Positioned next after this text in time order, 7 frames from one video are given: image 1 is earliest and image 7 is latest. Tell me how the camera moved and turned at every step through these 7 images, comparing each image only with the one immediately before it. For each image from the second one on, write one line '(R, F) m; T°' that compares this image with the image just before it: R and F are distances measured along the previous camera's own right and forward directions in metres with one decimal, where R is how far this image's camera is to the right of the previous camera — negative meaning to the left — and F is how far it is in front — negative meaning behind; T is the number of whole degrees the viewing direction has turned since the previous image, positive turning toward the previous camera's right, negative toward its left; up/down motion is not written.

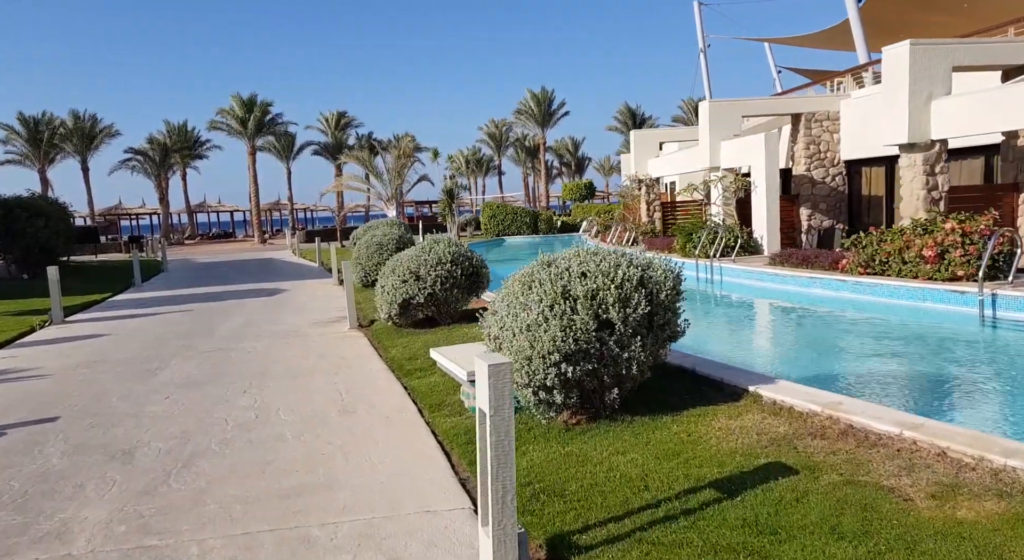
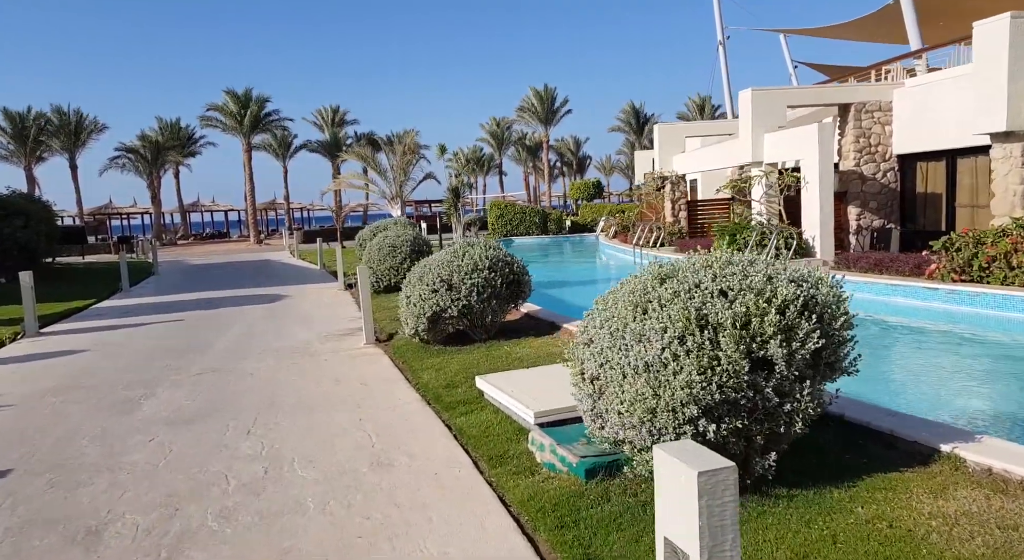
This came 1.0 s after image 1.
(-0.5, +1.3) m; 0°
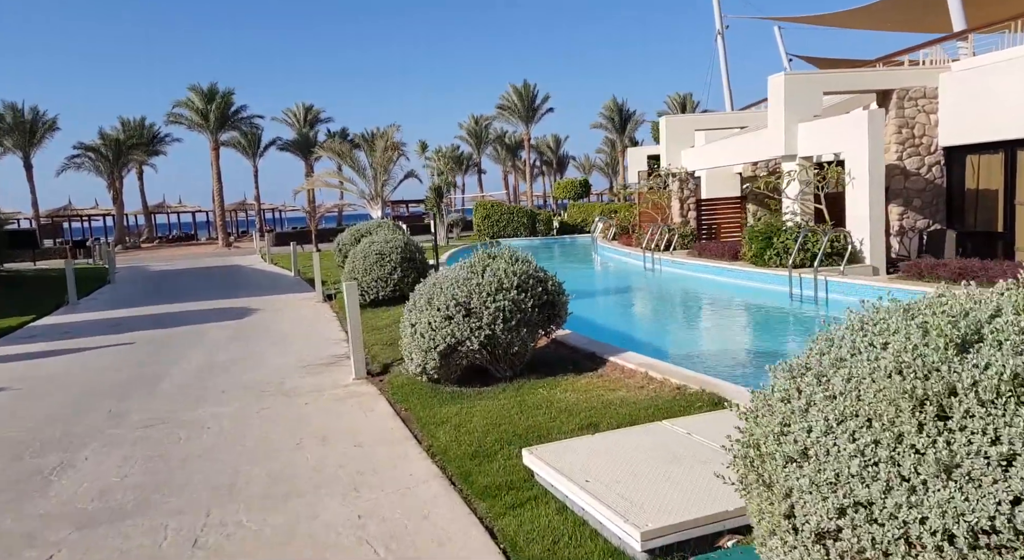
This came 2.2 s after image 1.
(-0.5, +1.8) m; +2°
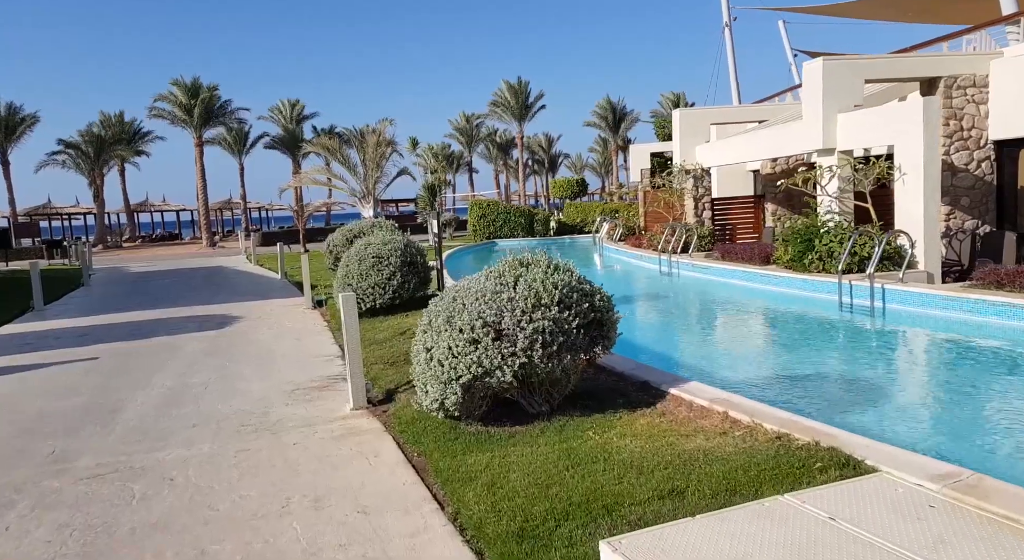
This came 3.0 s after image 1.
(-0.3, +1.2) m; +1°
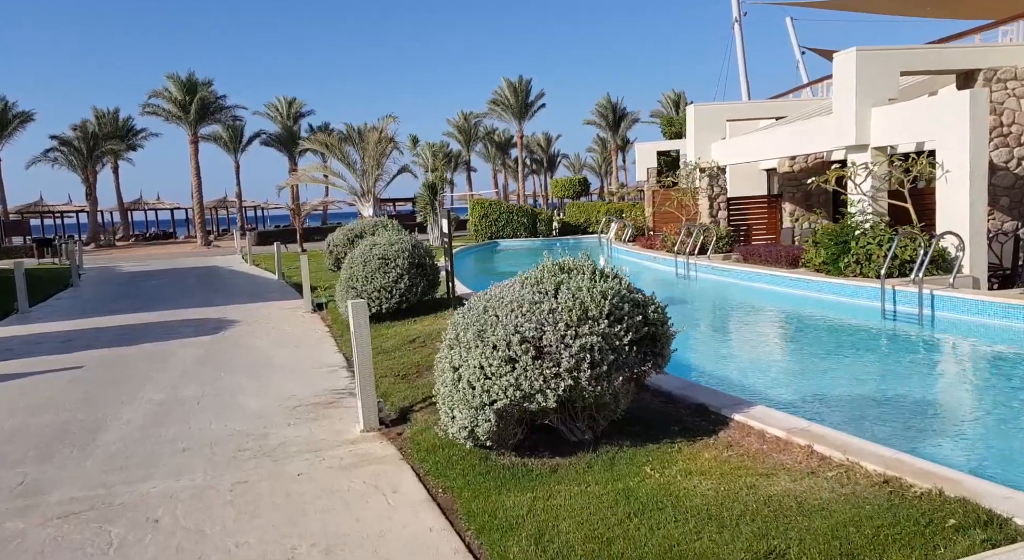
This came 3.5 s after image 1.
(-0.3, +0.7) m; 0°
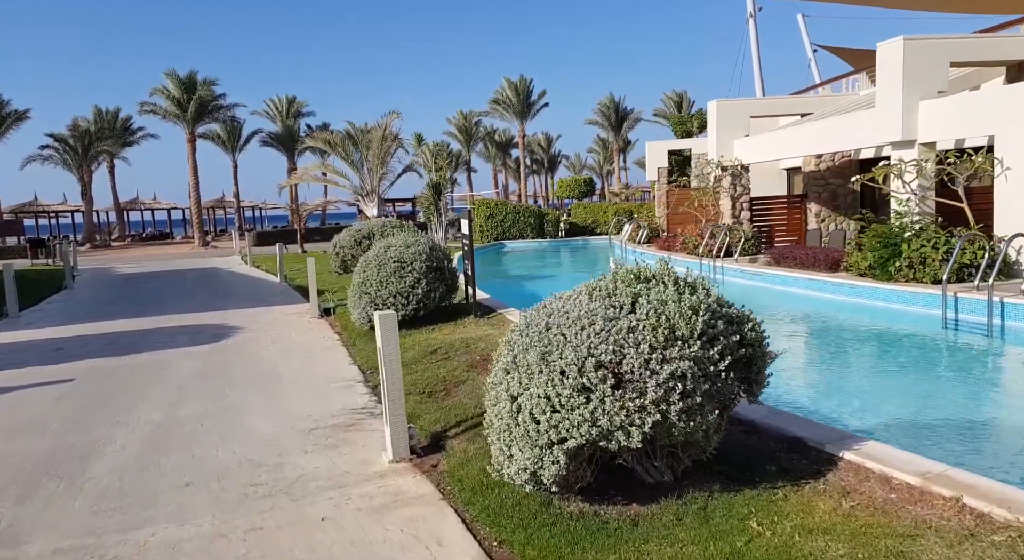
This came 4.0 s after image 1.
(-0.3, +0.7) m; 0°
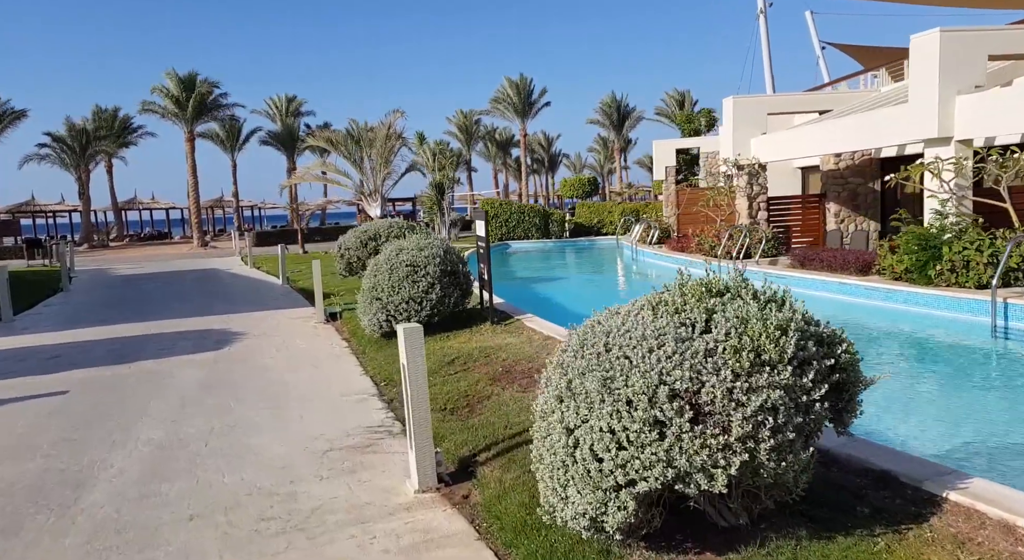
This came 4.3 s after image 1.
(-0.2, +0.5) m; 0°
